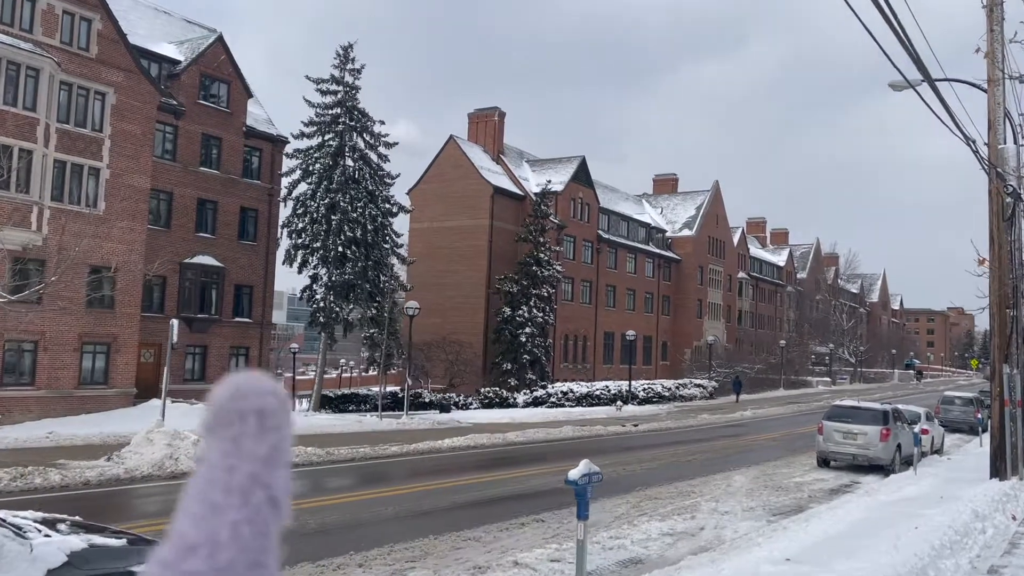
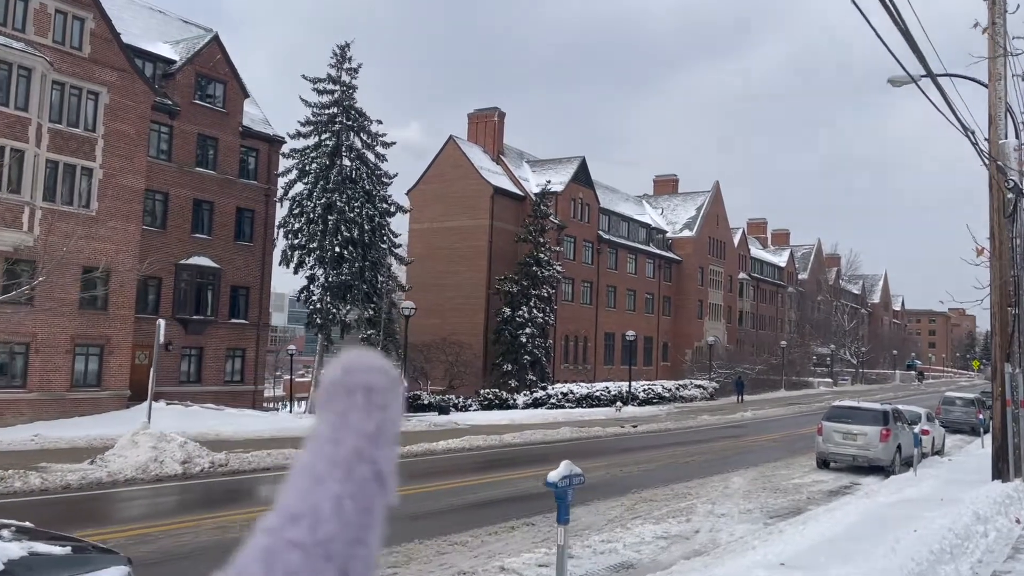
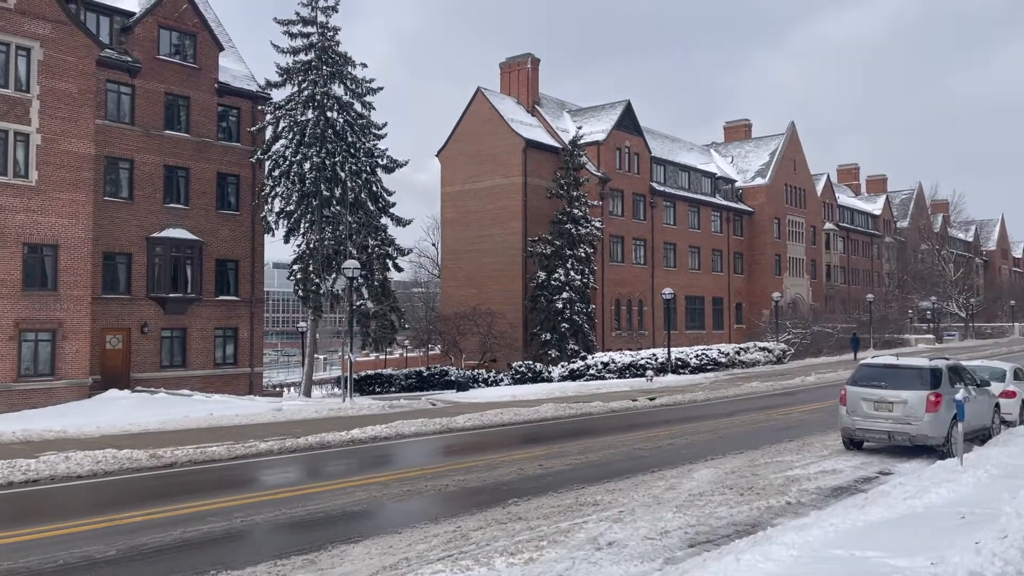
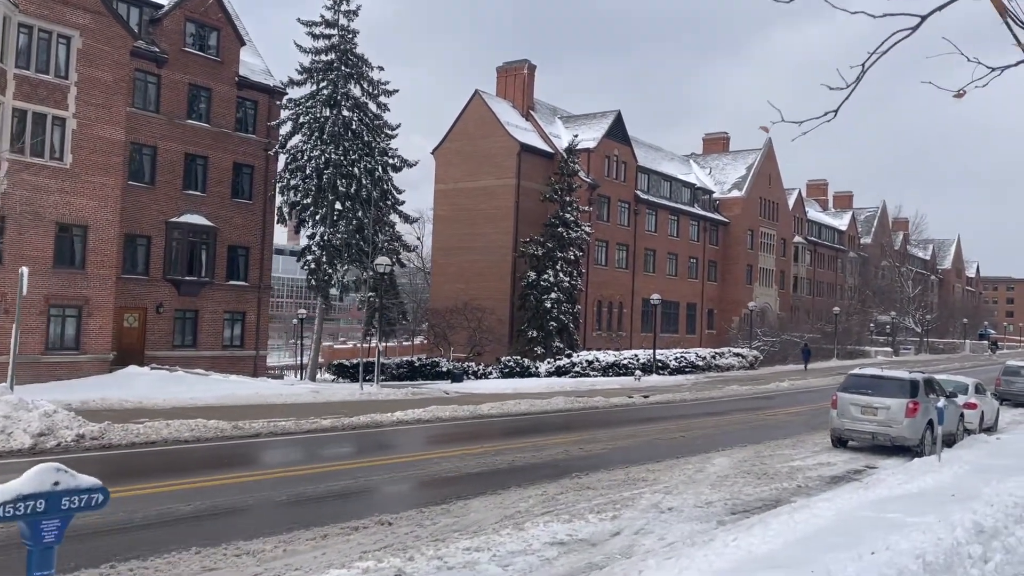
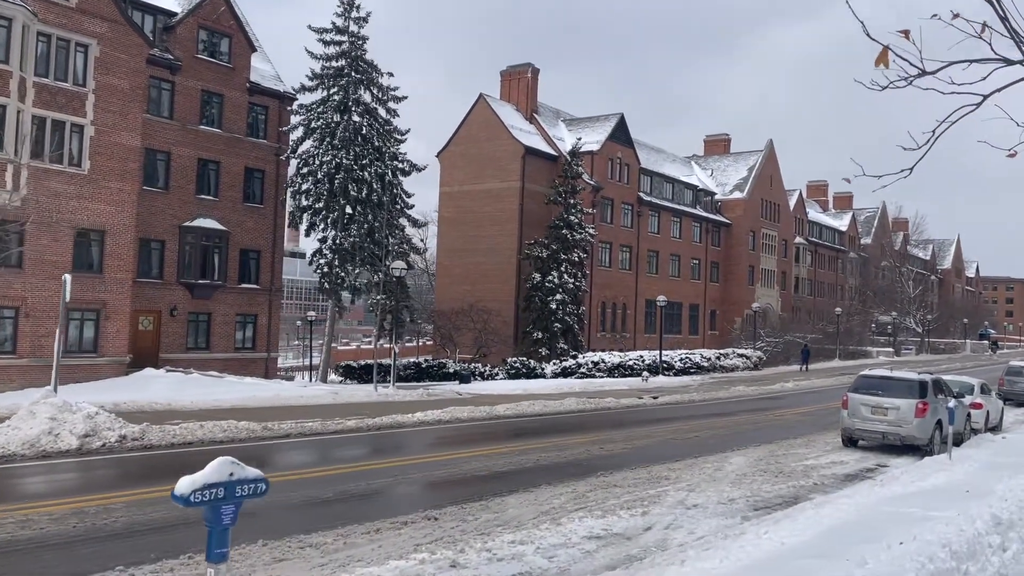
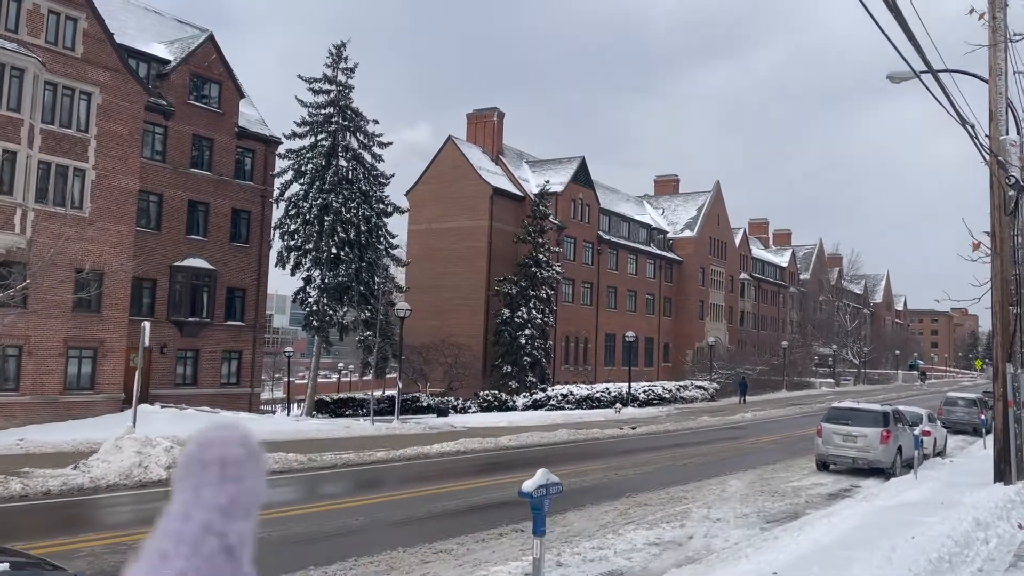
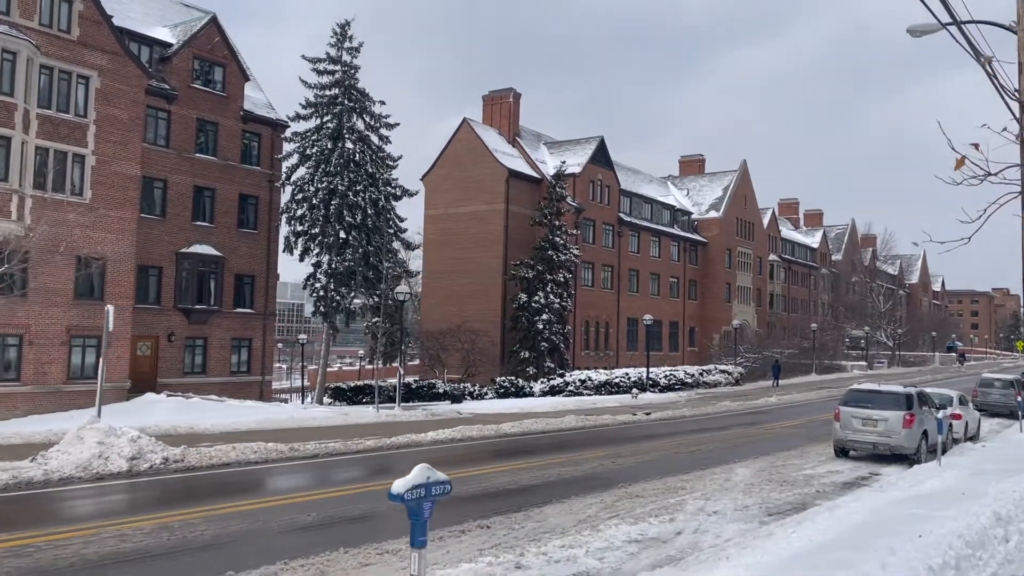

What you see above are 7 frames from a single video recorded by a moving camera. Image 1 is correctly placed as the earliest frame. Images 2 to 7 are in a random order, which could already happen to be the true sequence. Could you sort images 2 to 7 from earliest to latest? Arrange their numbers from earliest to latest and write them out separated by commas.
2, 6, 7, 5, 4, 3
